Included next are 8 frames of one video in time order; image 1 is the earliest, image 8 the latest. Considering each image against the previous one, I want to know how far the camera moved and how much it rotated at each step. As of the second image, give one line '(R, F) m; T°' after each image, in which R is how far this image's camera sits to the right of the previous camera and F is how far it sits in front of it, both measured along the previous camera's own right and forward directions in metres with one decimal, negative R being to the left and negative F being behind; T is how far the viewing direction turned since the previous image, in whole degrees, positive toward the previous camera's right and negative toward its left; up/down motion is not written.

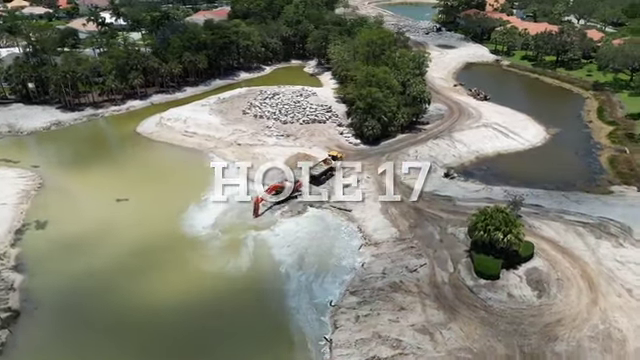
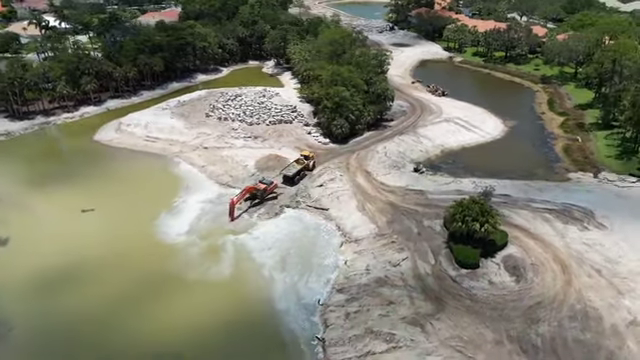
(-2.2, +0.1) m; +5°
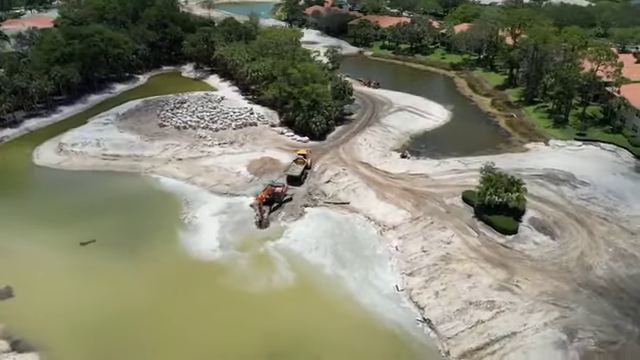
(-15.7, +1.8) m; +15°
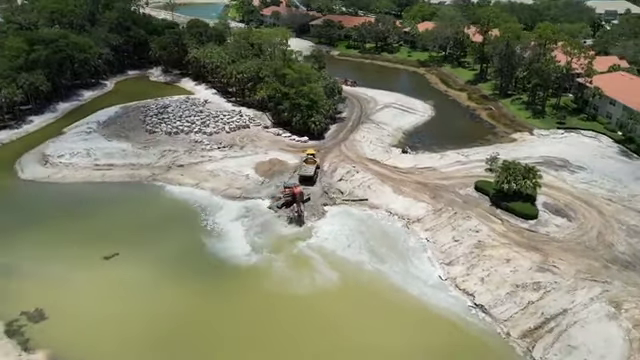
(-8.2, +0.3) m; +7°
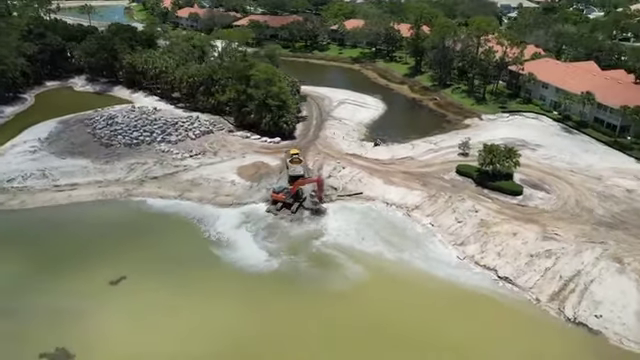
(-9.7, +0.8) m; +11°
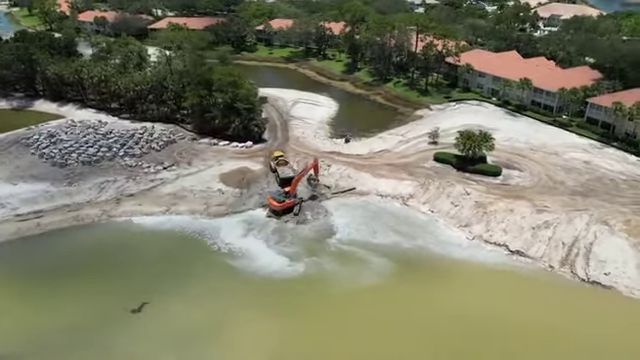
(-10.1, +1.0) m; +11°
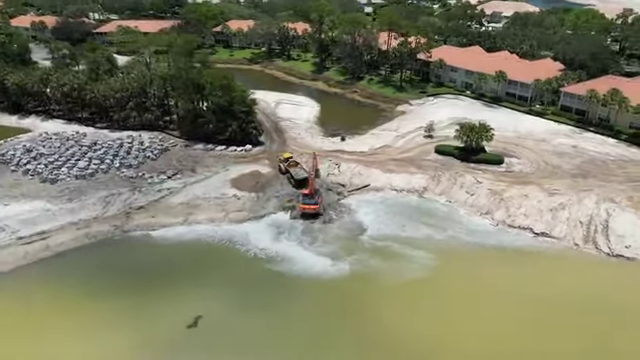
(-9.2, +0.6) m; +8°
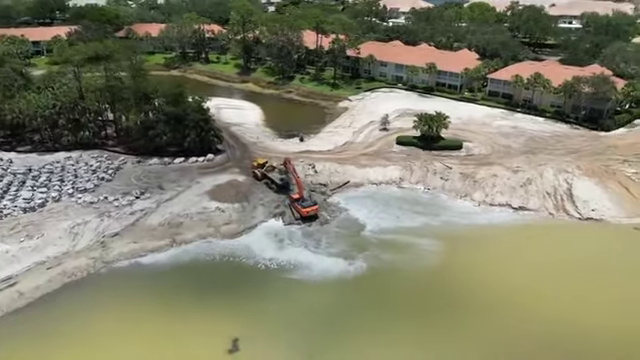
(-10.0, +1.6) m; +13°
